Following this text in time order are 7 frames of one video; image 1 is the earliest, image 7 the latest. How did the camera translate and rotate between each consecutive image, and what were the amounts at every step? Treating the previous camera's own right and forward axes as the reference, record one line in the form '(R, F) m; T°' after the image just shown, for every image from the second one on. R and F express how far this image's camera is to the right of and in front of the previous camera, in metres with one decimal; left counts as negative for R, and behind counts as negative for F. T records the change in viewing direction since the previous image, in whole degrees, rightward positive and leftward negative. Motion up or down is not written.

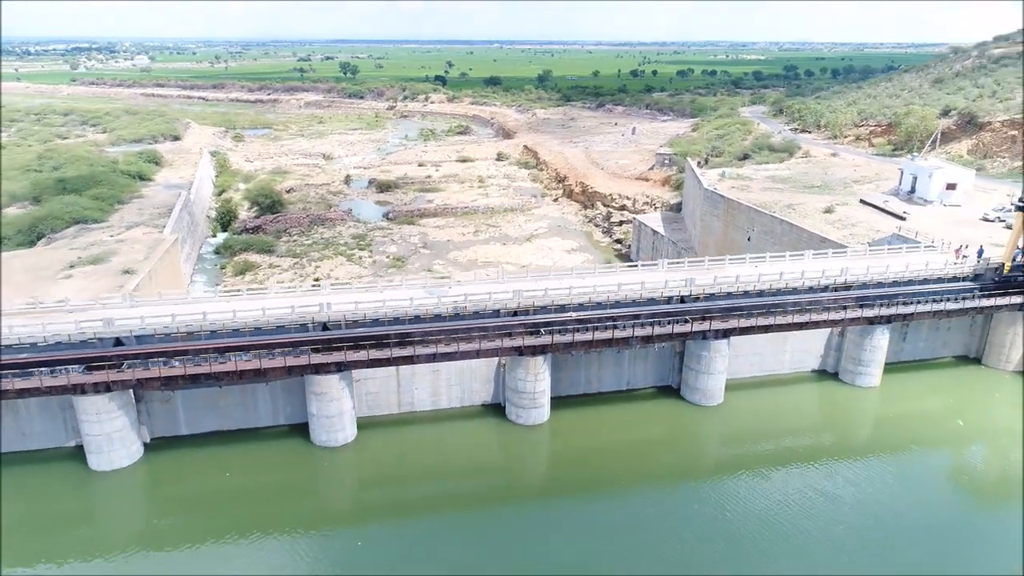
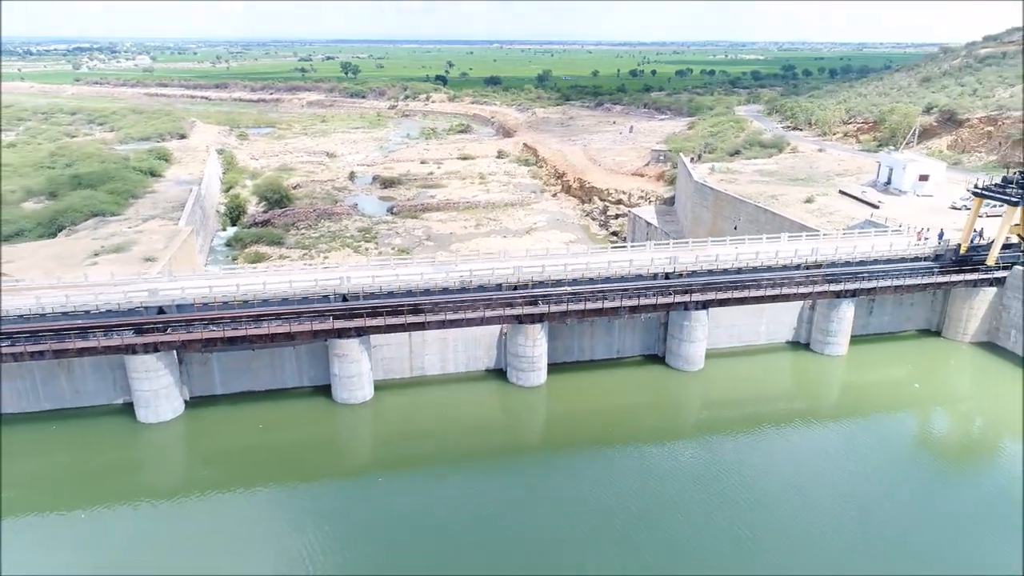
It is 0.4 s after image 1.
(0.0, -2.3) m; 0°
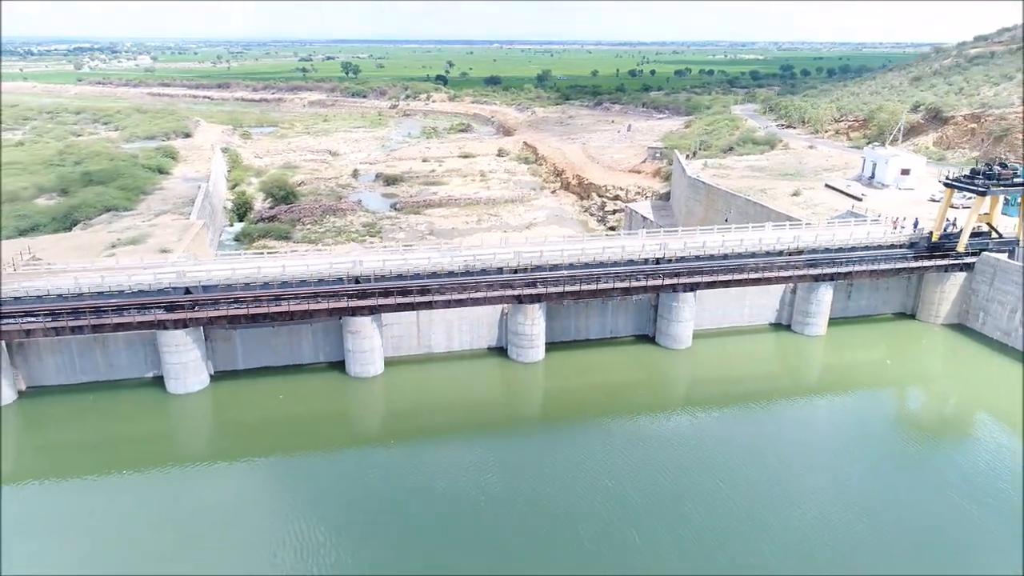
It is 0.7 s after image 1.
(0.0, -1.7) m; 0°
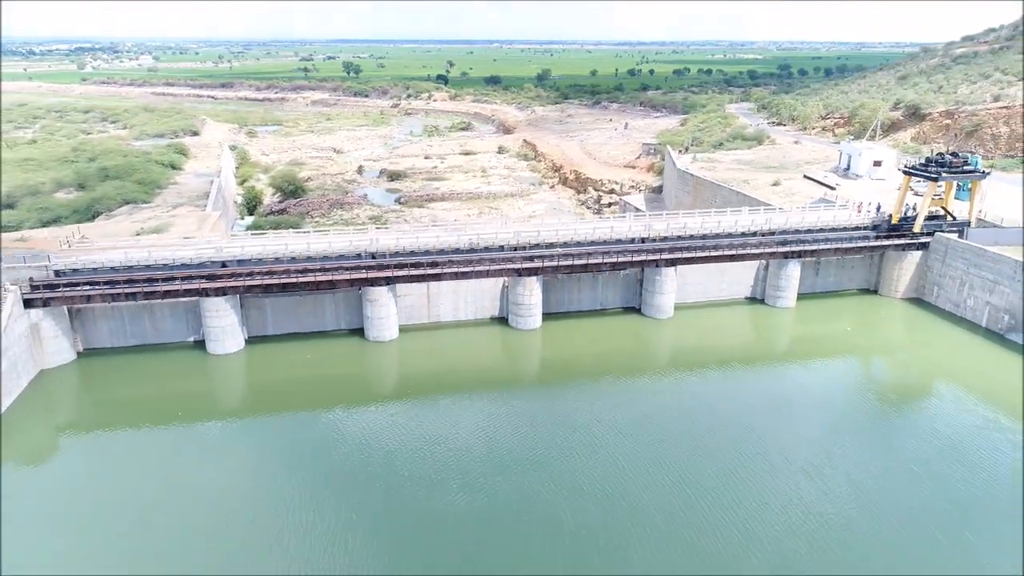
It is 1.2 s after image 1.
(0.0, -2.9) m; 0°
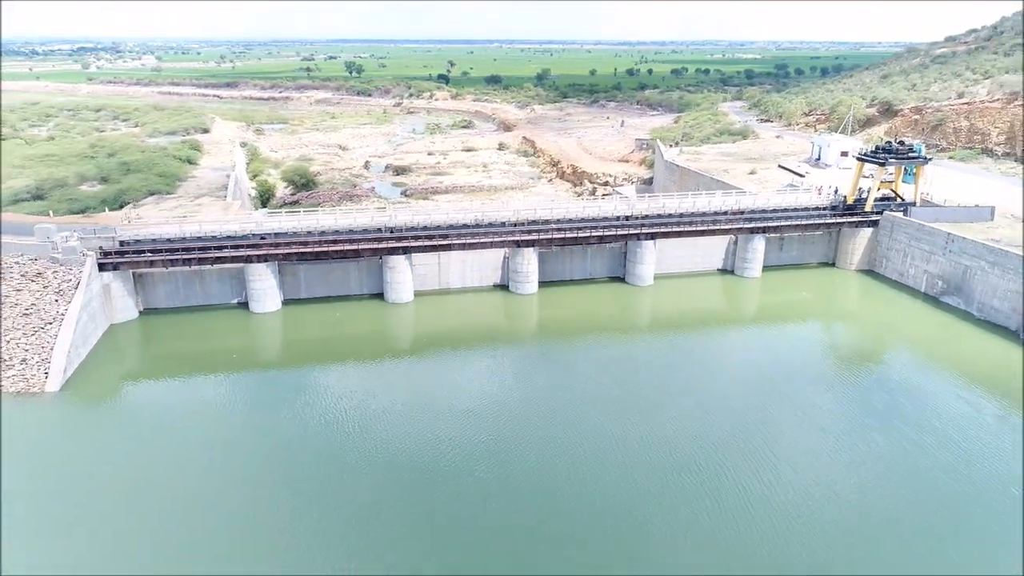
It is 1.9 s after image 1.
(0.0, -4.1) m; 0°
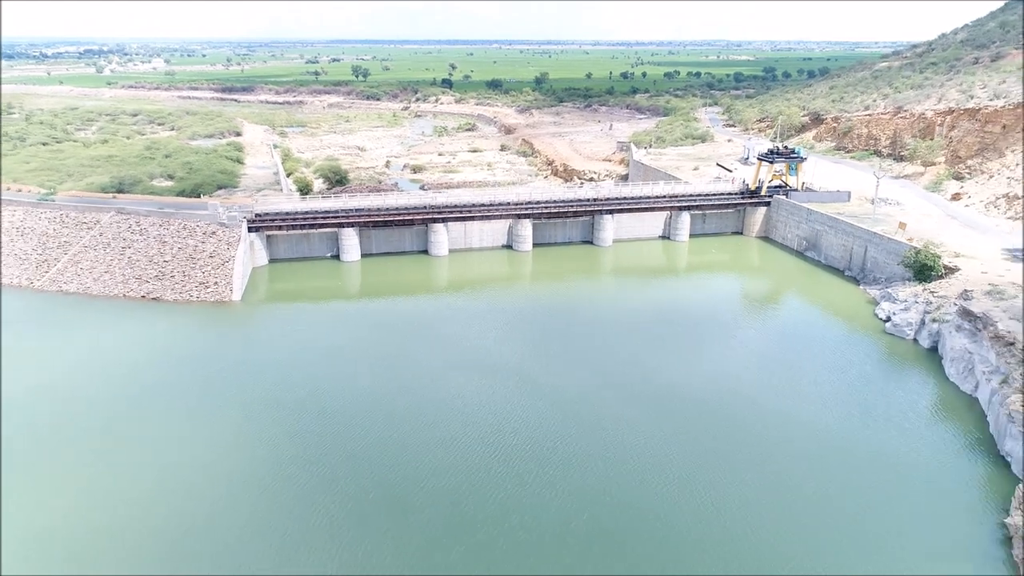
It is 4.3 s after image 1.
(-0.2, -14.5) m; 0°
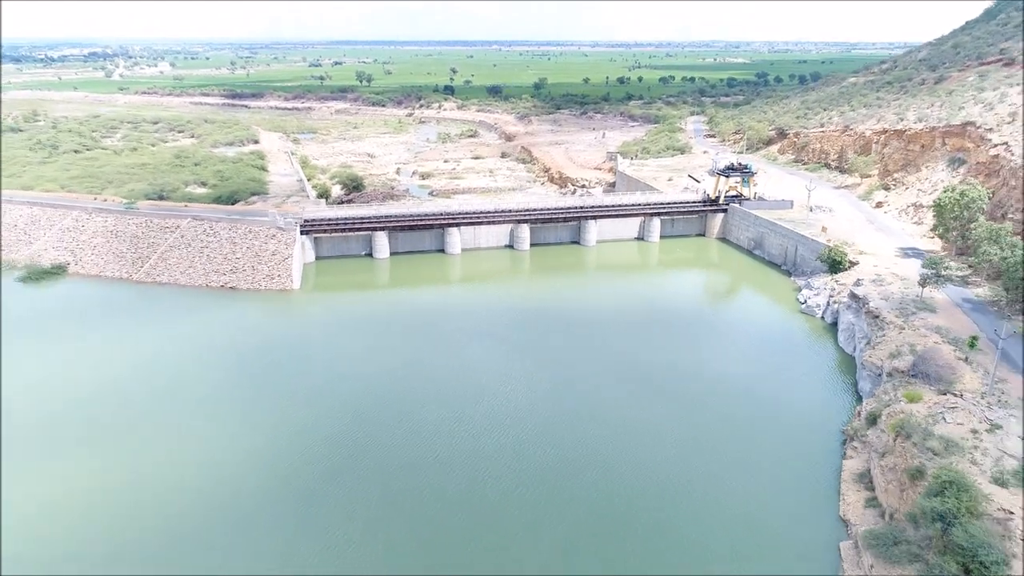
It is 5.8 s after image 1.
(-0.2, -9.9) m; 0°
